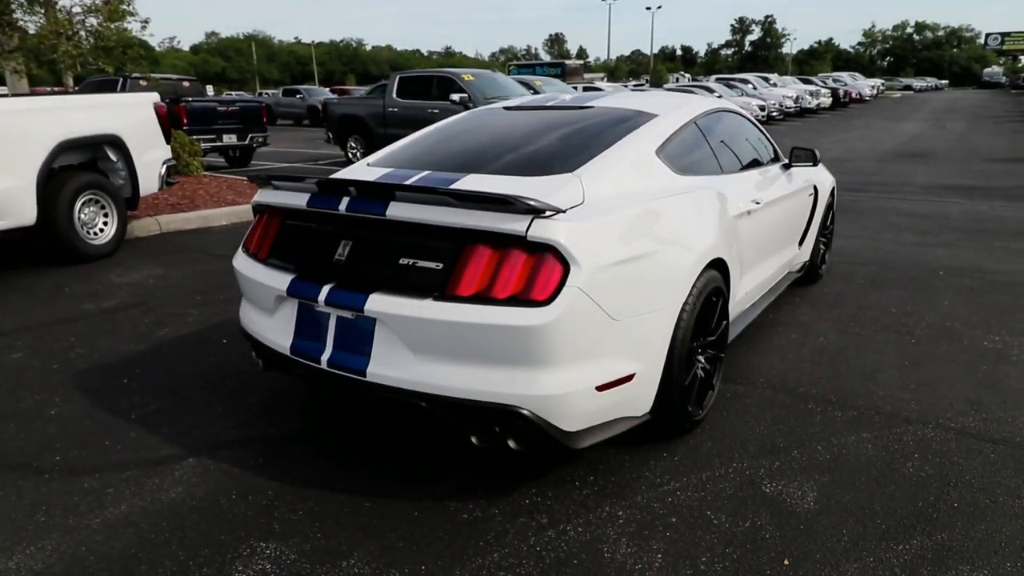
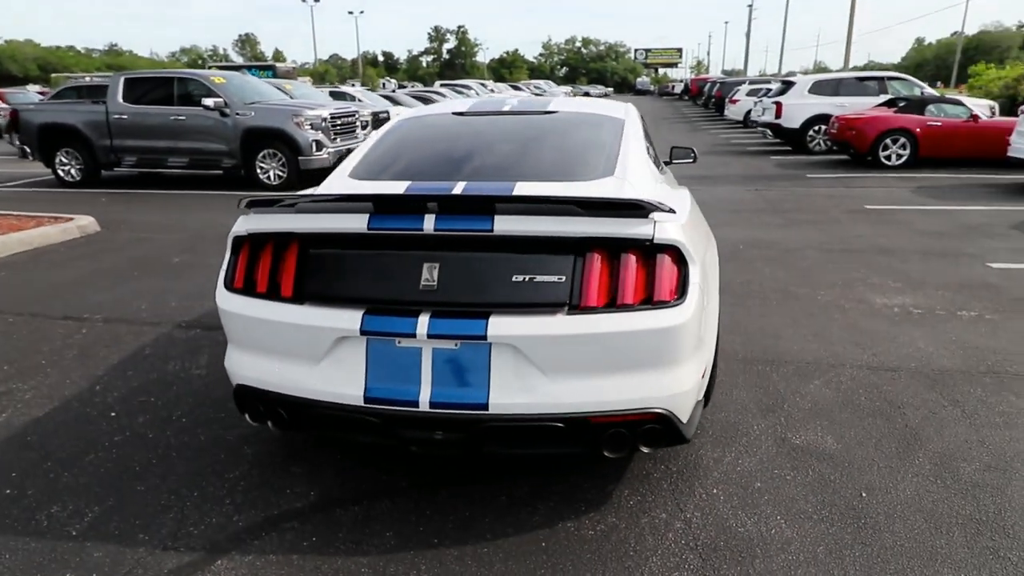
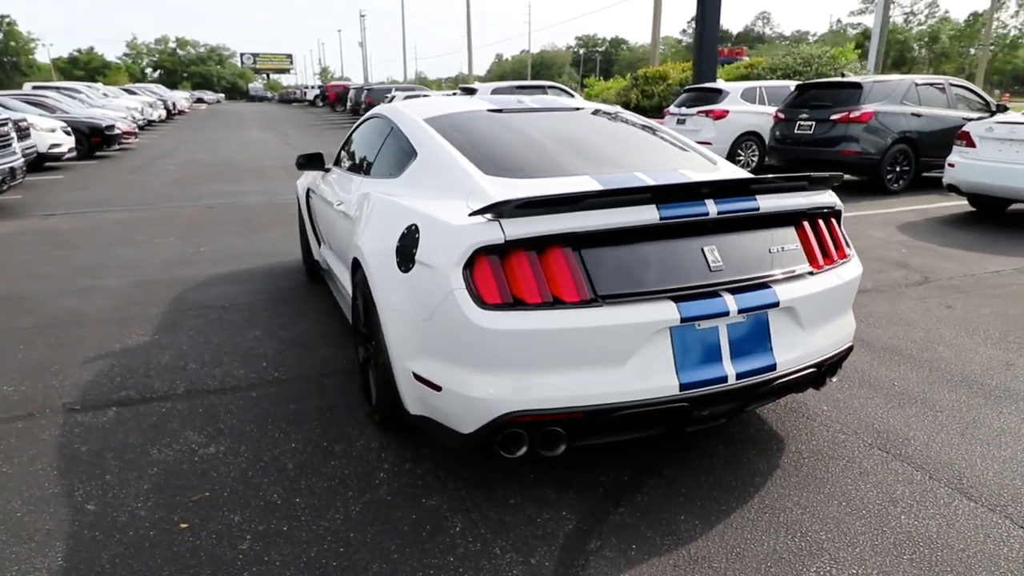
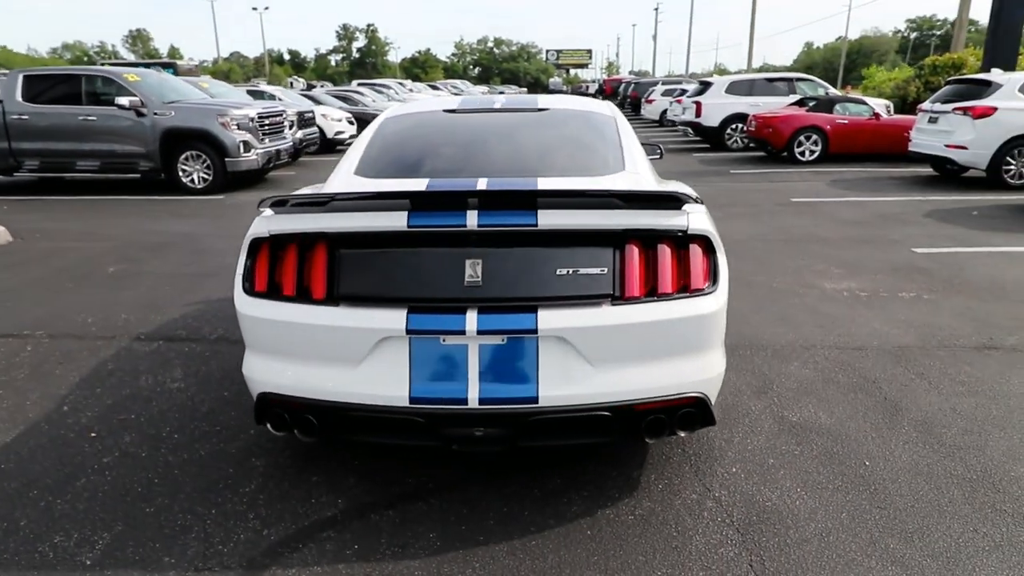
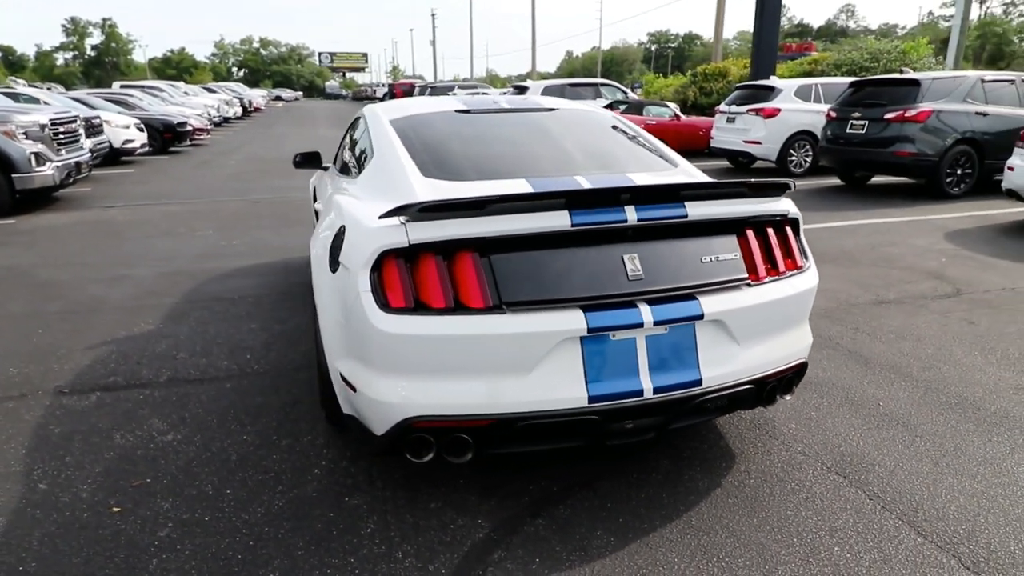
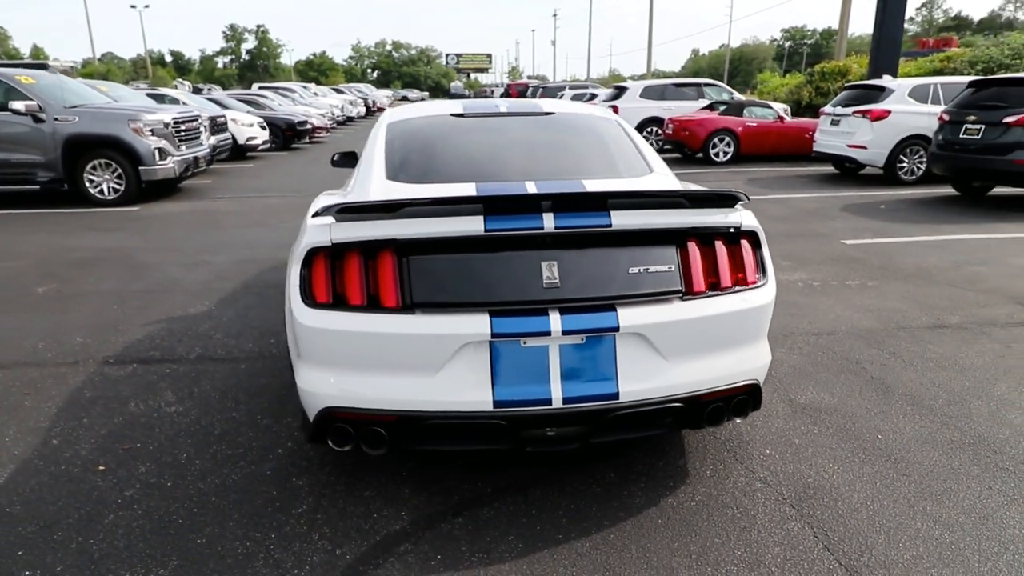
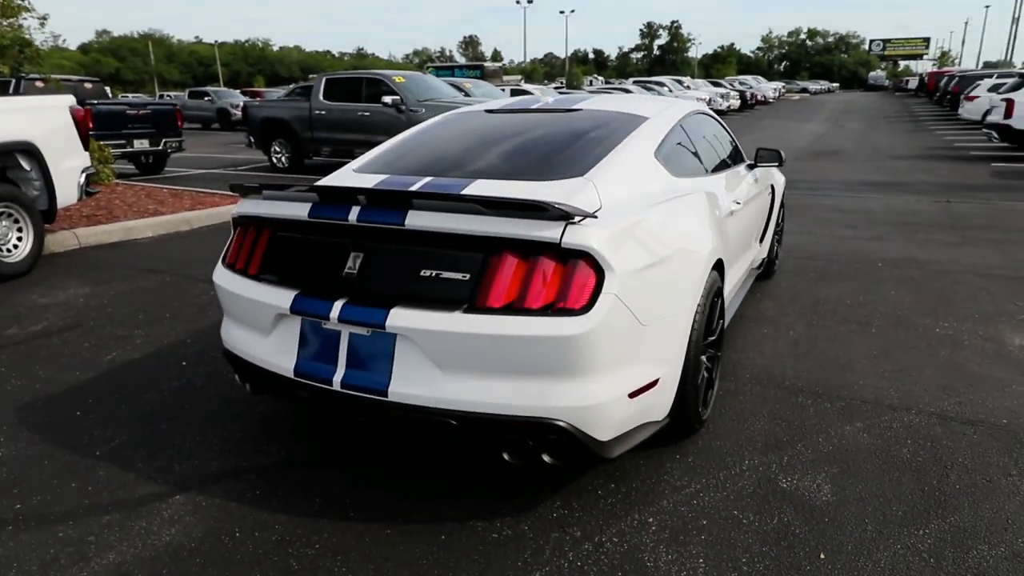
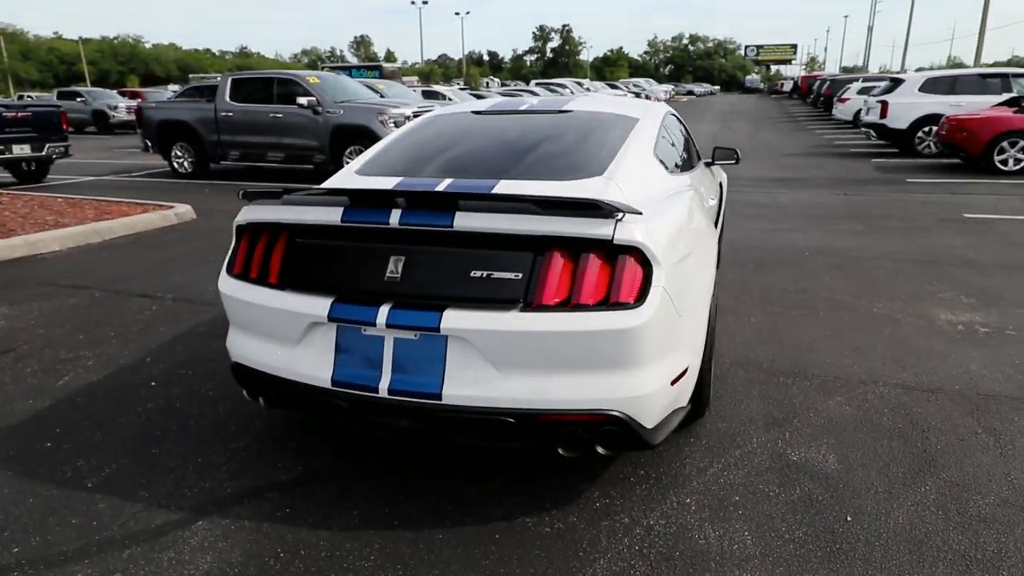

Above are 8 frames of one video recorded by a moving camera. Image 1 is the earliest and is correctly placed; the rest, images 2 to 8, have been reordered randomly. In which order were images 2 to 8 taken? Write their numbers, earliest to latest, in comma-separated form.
7, 8, 2, 4, 6, 5, 3
